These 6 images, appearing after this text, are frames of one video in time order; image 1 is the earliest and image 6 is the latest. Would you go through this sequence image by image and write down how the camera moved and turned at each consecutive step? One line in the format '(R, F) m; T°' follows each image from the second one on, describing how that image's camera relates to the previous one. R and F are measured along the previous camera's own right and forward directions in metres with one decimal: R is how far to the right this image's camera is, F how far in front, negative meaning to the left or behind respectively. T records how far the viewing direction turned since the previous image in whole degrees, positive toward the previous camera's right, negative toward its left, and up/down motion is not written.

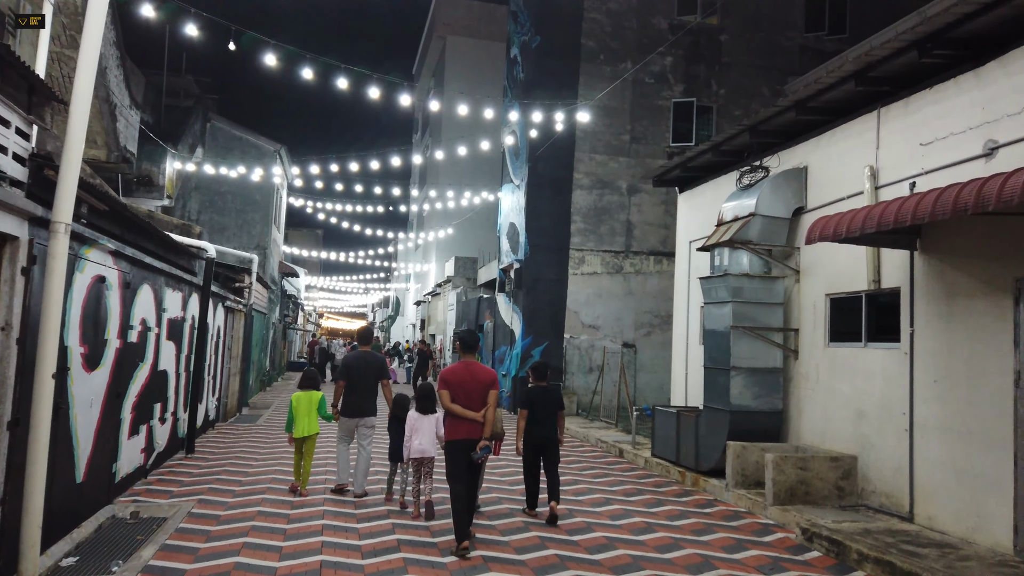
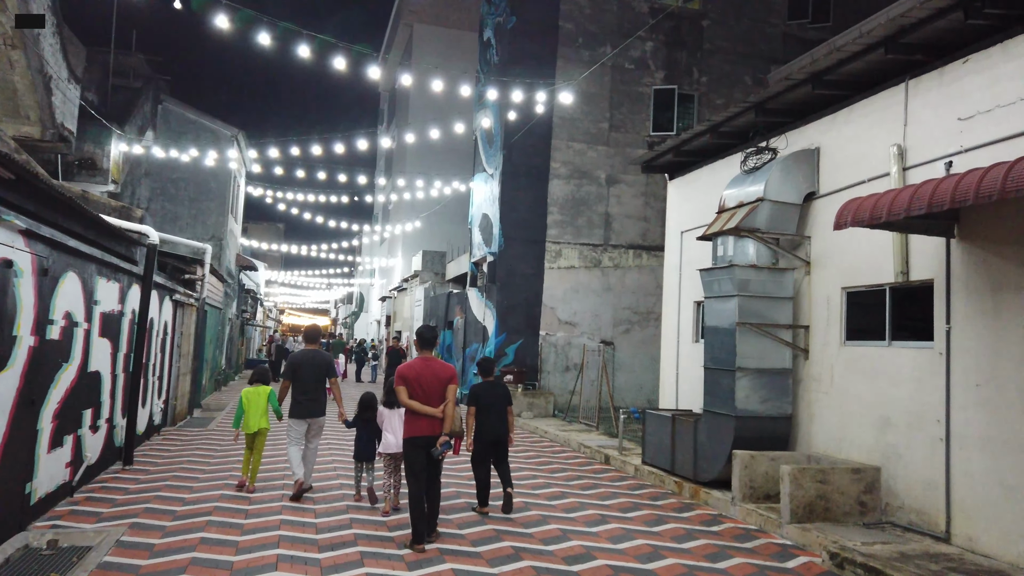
(-0.2, +0.9) m; +3°
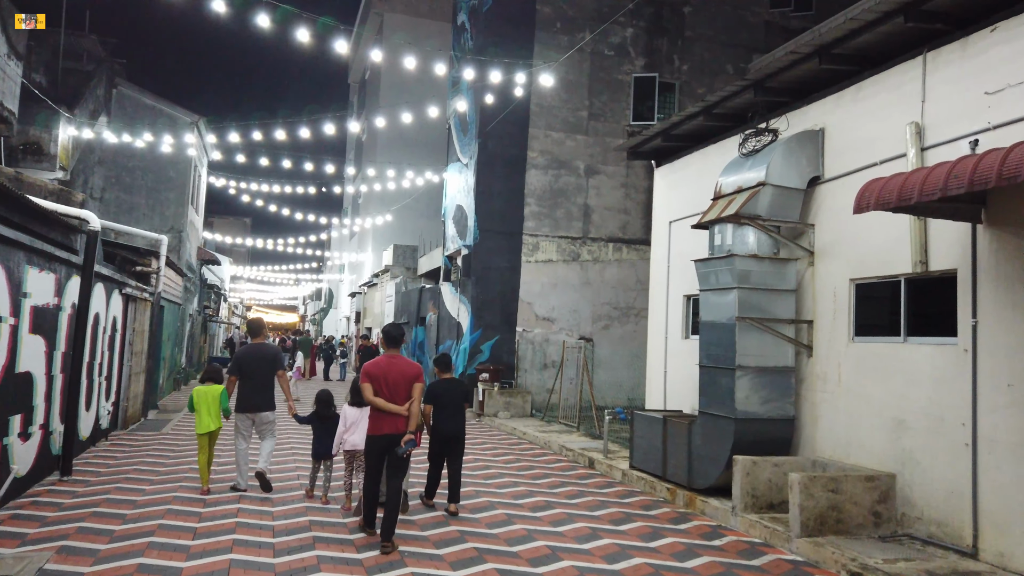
(-0.1, +0.7) m; +2°
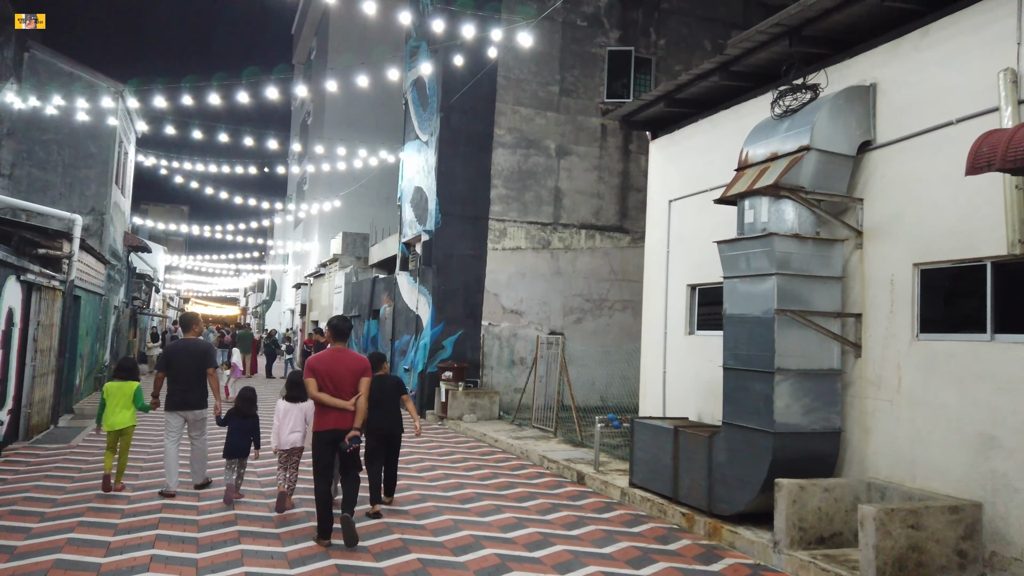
(-0.3, +1.4) m; +4°
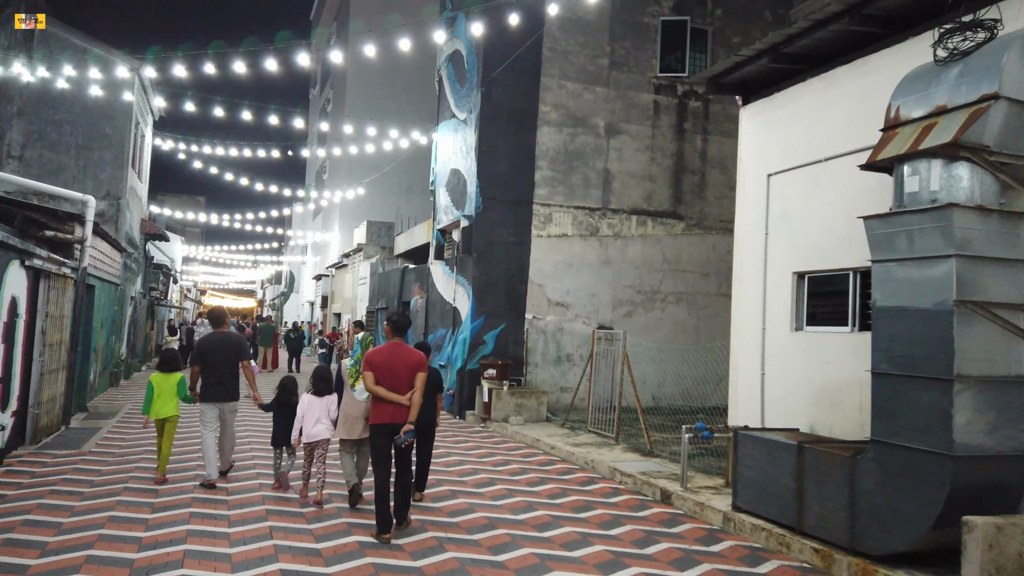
(-0.6, +1.2) m; -1°
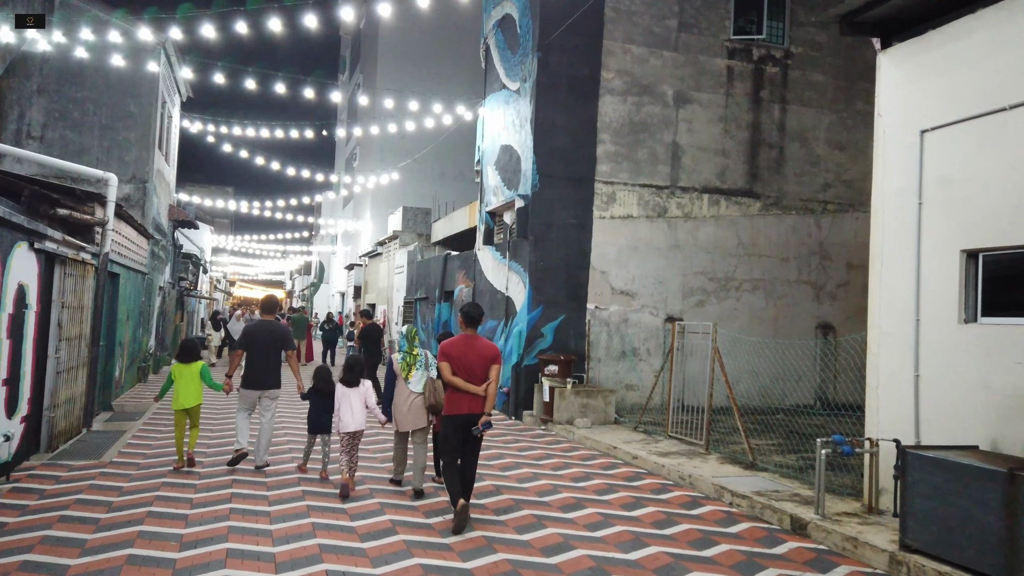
(-0.6, +1.3) m; -2°
